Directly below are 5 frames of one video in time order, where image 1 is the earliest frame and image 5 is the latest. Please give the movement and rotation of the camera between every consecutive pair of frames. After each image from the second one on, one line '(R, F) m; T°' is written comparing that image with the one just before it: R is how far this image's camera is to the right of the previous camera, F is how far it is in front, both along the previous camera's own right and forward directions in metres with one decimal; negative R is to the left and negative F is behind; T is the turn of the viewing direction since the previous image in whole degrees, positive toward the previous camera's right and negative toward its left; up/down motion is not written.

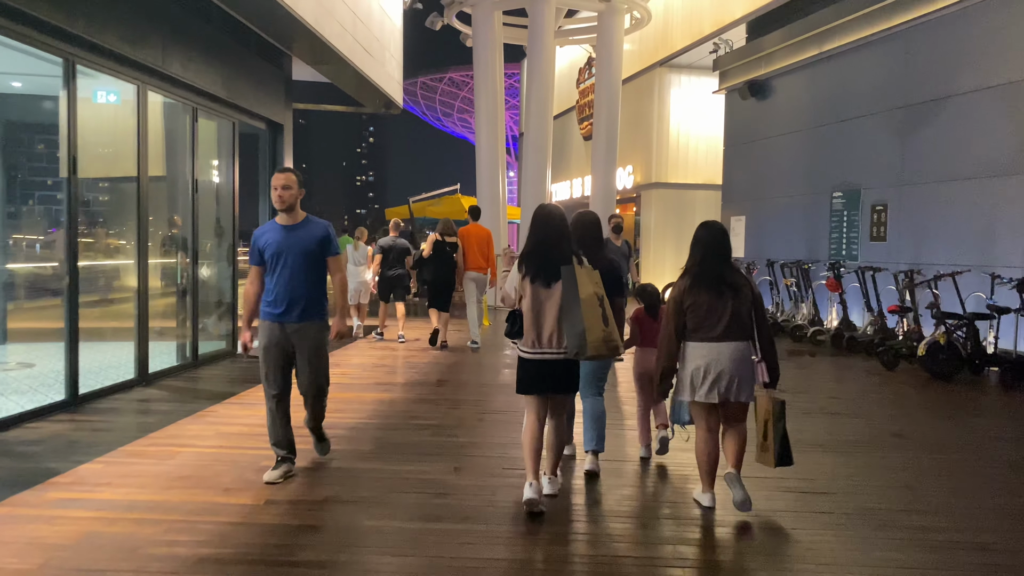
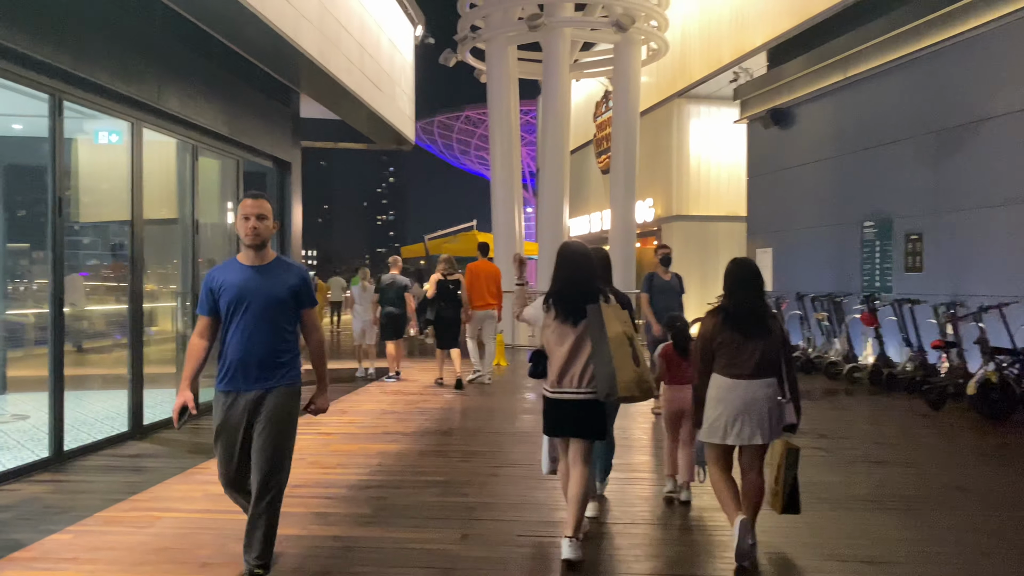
(0.0, +0.4) m; -1°
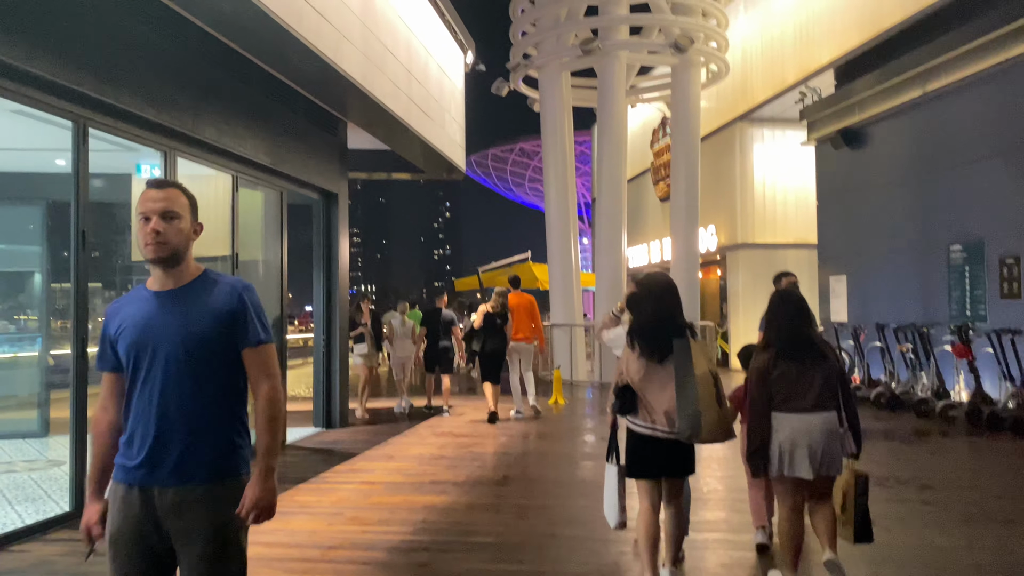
(0.0, +0.5) m; -4°
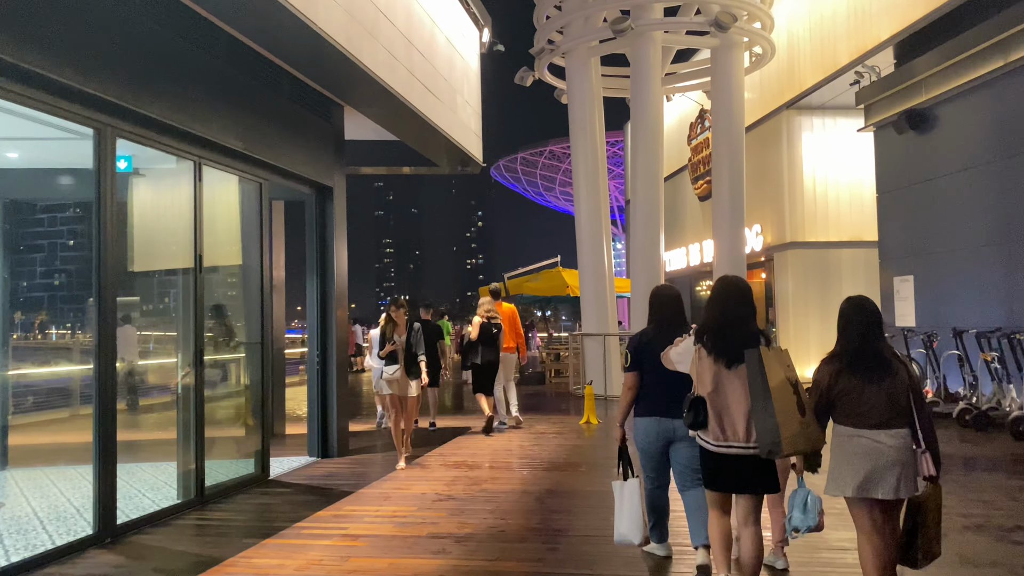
(+0.1, +1.2) m; -2°
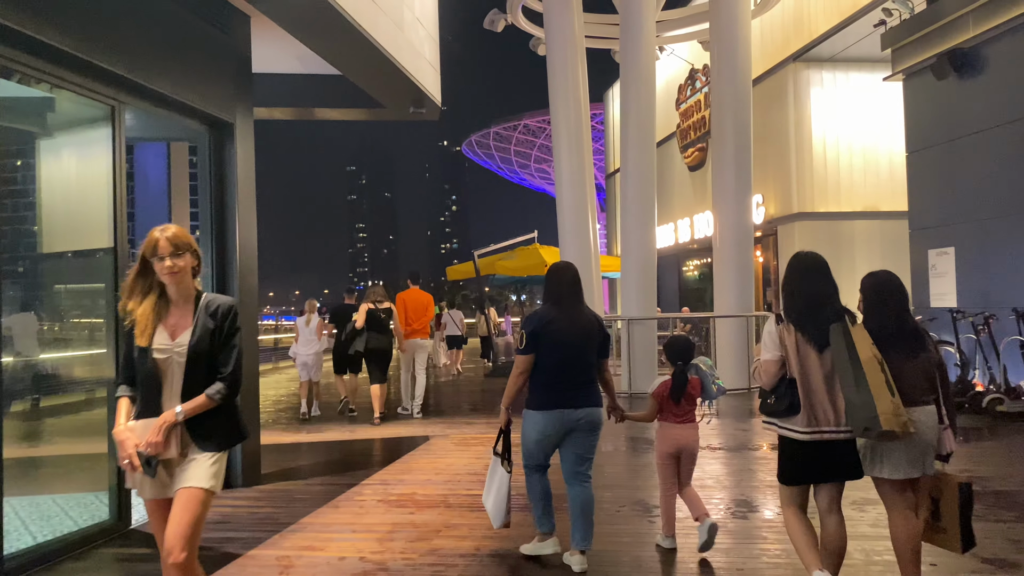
(+0.1, +1.9) m; +2°
